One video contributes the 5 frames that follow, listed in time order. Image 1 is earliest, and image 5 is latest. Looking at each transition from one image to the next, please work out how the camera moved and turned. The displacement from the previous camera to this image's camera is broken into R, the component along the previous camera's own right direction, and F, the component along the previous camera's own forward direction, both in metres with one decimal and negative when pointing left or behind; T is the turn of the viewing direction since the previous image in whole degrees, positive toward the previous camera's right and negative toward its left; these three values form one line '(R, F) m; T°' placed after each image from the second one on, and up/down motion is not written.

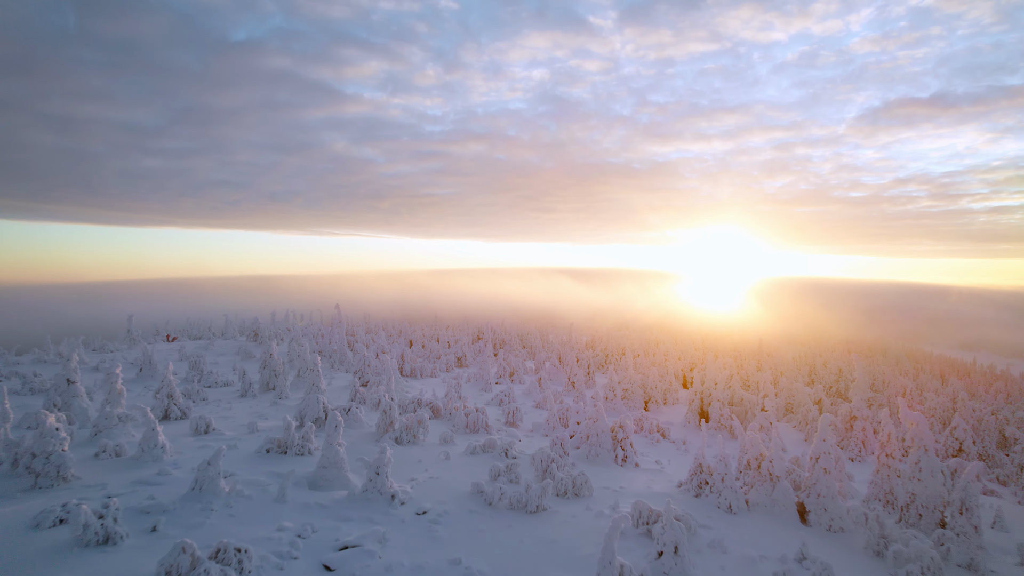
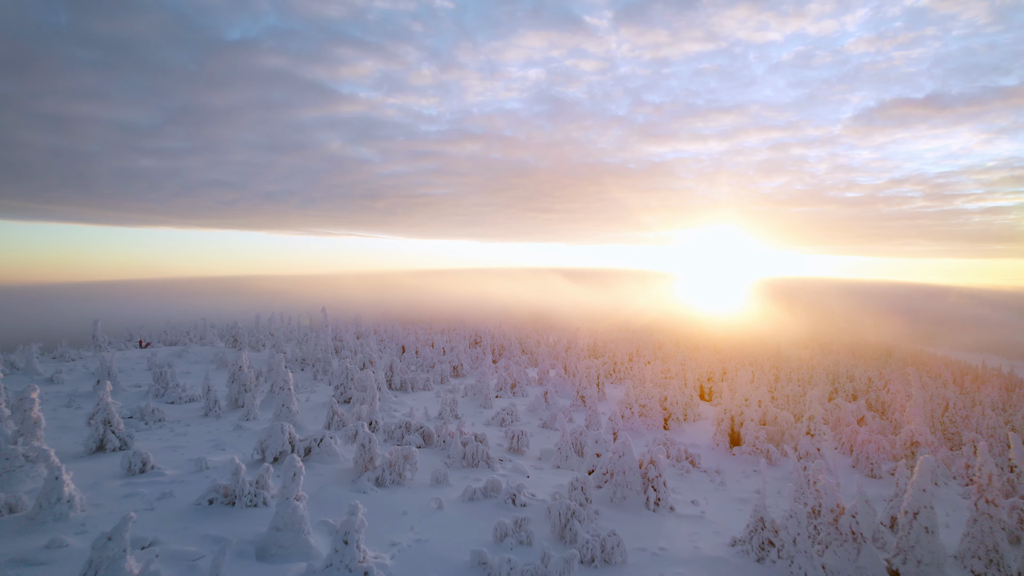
(-0.3, +4.5) m; 0°
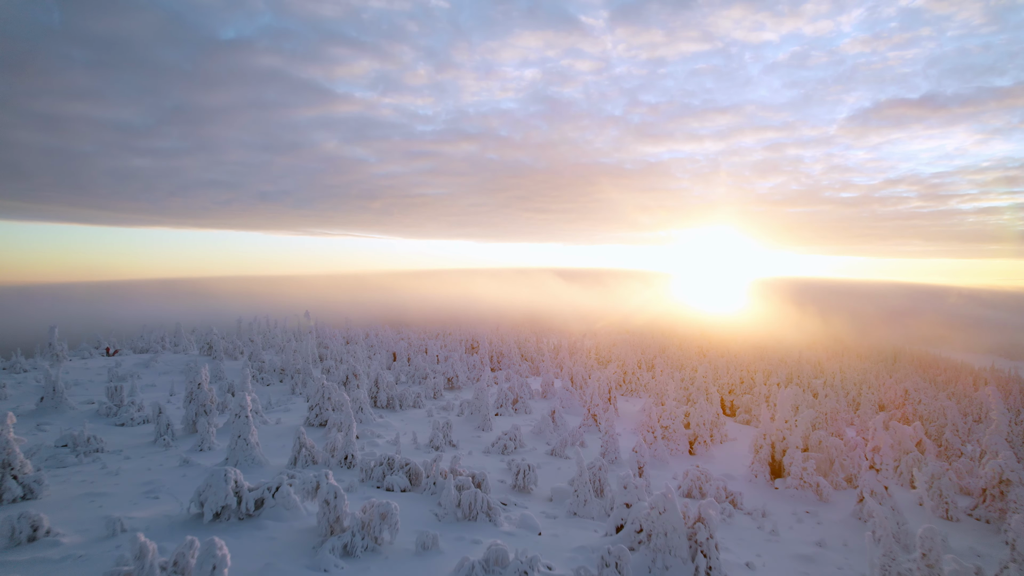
(-0.3, +4.6) m; 0°
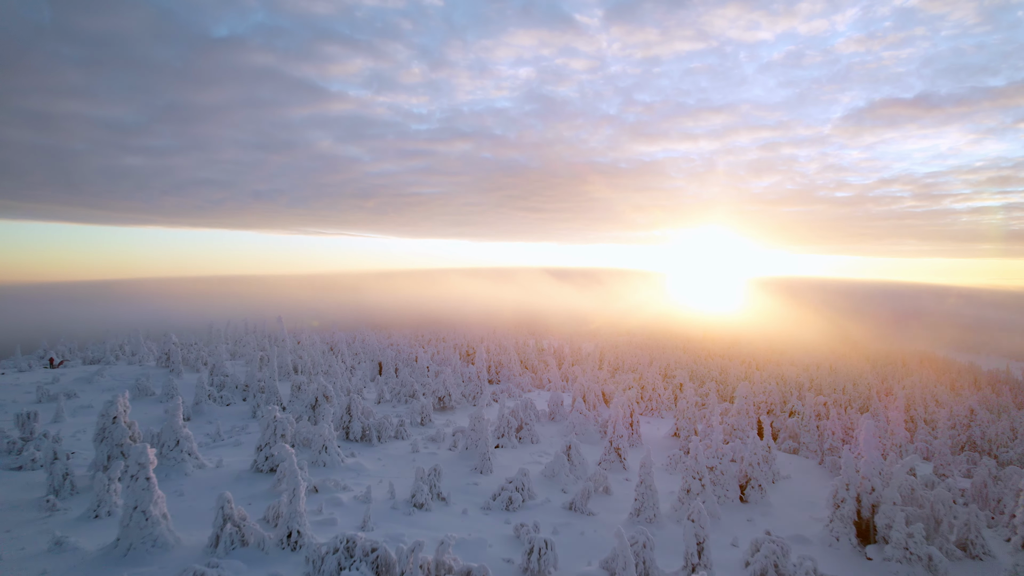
(-0.4, +6.4) m; 0°
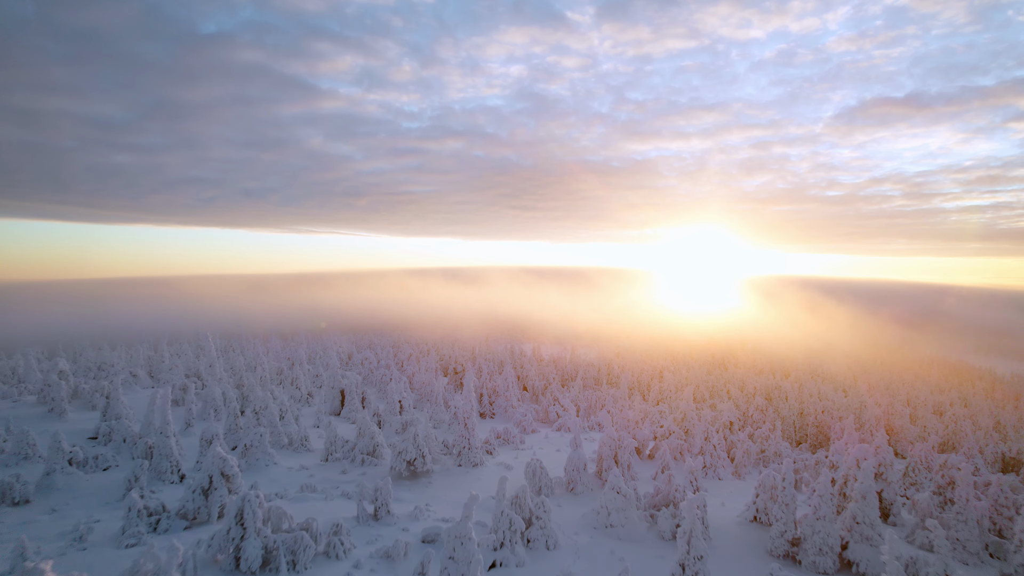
(-0.4, +11.3) m; +1°
